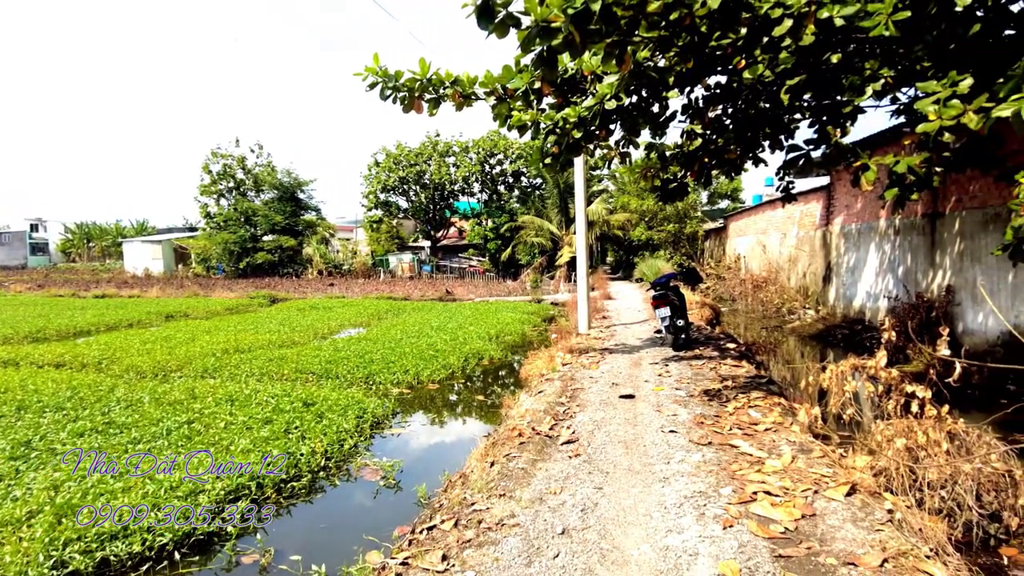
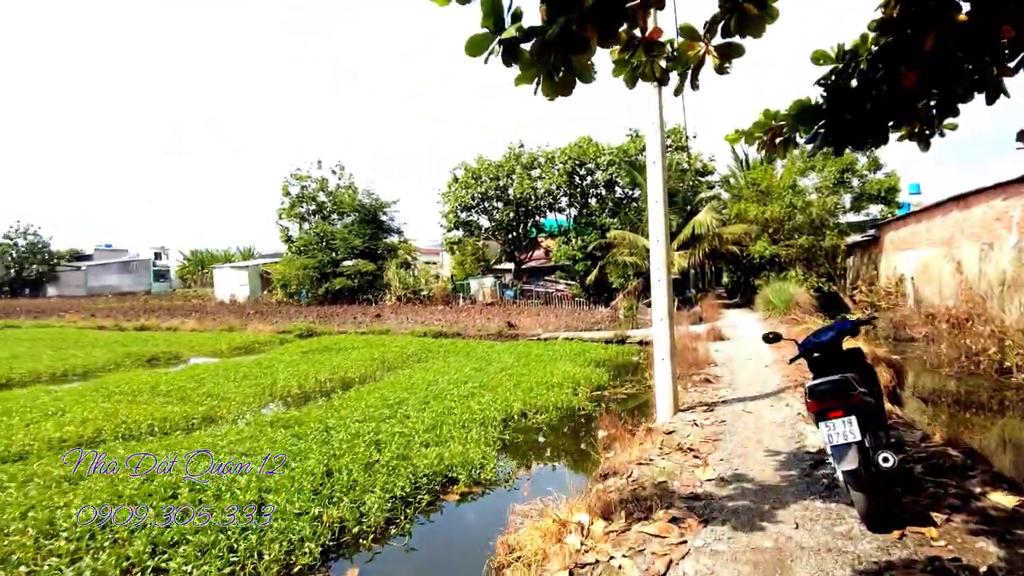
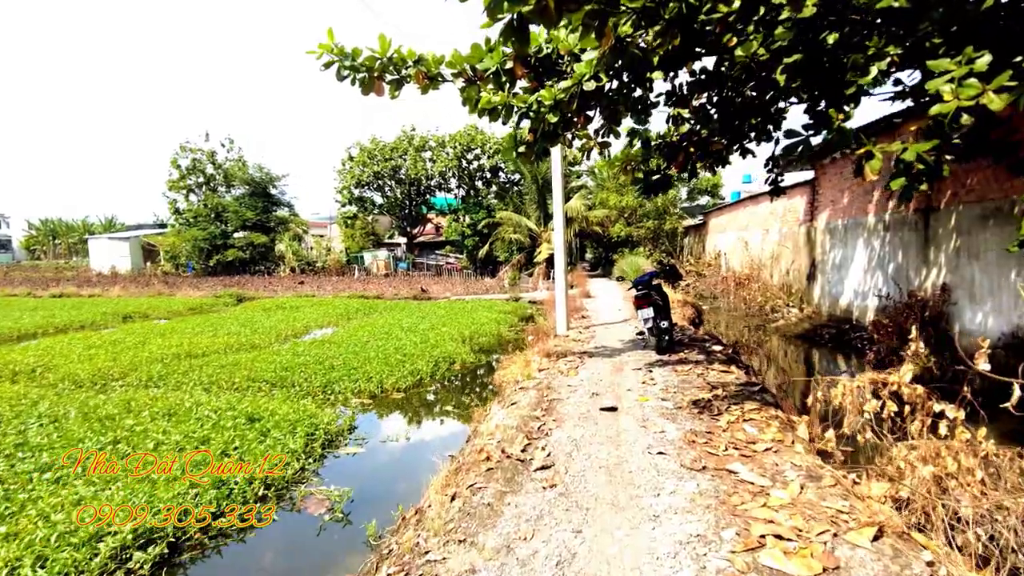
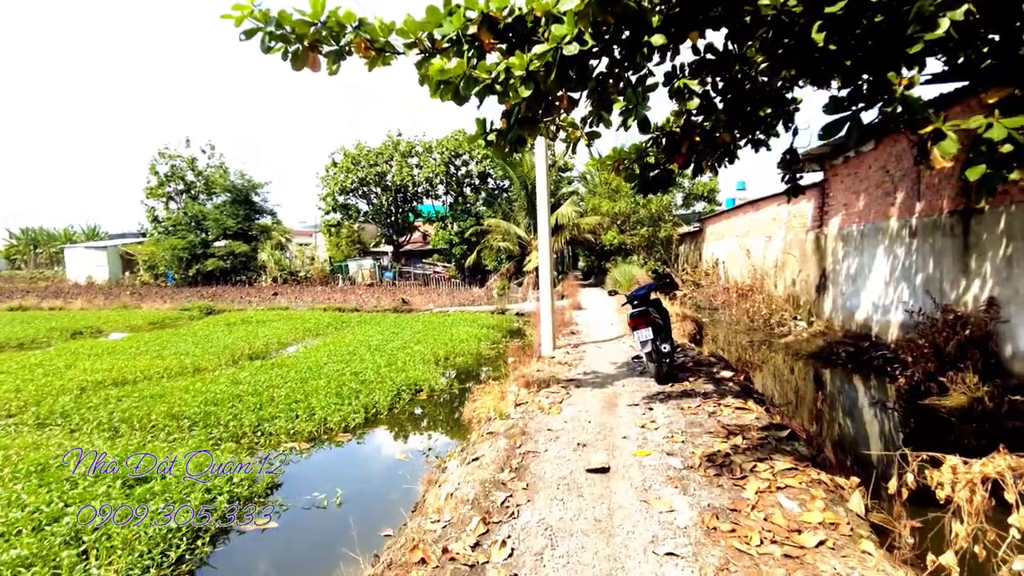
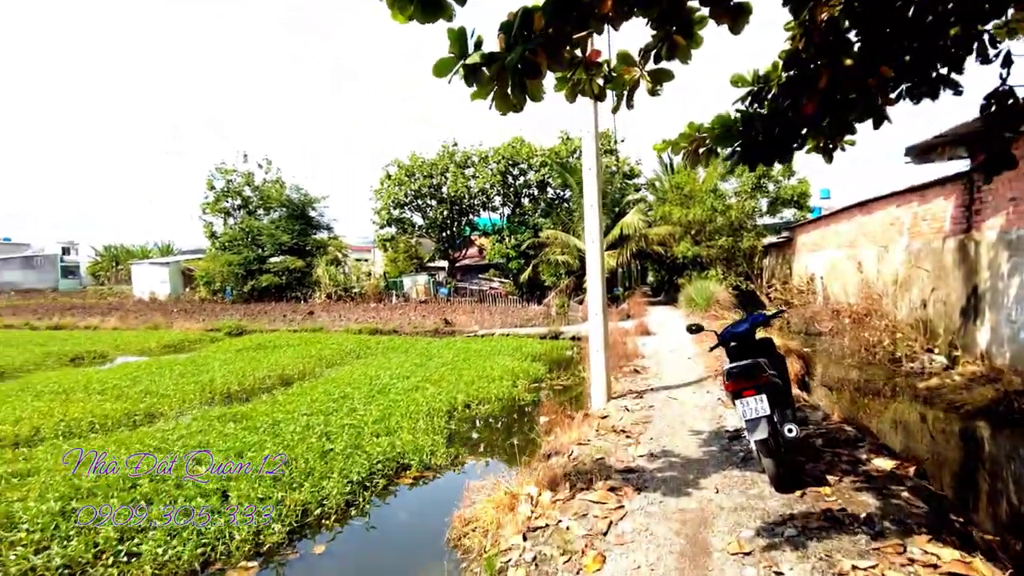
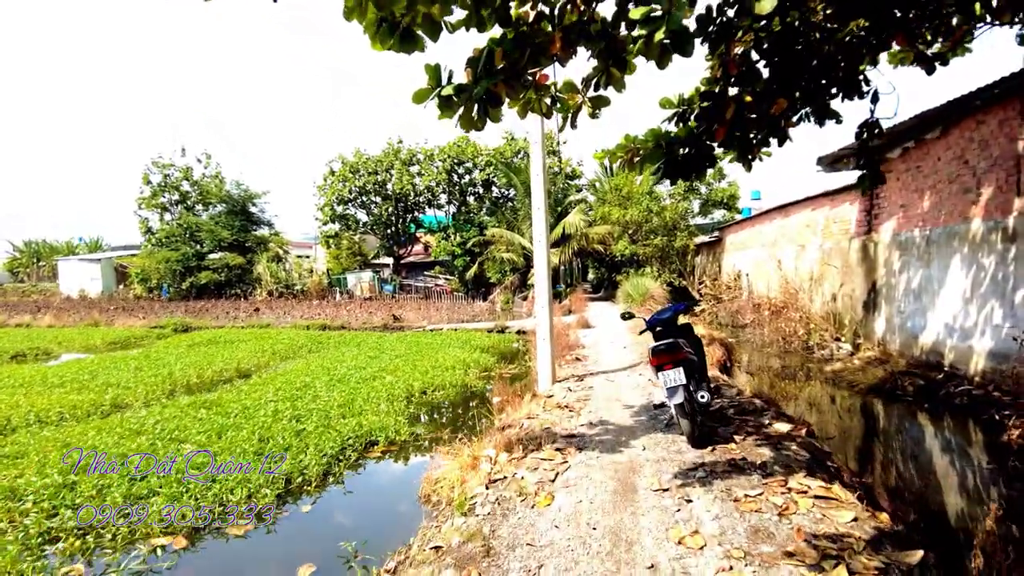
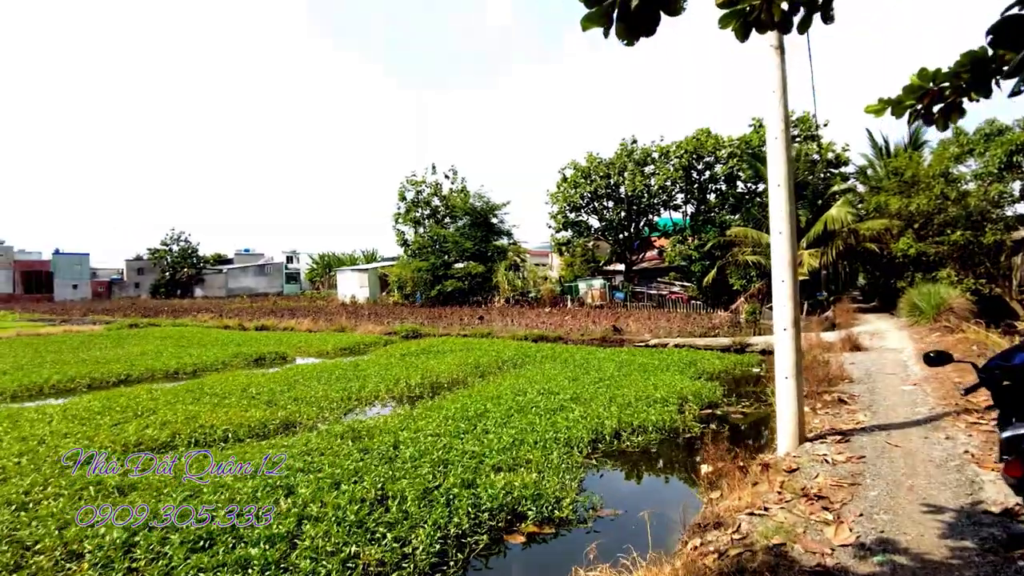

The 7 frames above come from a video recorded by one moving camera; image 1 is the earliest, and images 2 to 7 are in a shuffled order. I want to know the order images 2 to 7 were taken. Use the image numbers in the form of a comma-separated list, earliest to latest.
3, 4, 6, 5, 2, 7
